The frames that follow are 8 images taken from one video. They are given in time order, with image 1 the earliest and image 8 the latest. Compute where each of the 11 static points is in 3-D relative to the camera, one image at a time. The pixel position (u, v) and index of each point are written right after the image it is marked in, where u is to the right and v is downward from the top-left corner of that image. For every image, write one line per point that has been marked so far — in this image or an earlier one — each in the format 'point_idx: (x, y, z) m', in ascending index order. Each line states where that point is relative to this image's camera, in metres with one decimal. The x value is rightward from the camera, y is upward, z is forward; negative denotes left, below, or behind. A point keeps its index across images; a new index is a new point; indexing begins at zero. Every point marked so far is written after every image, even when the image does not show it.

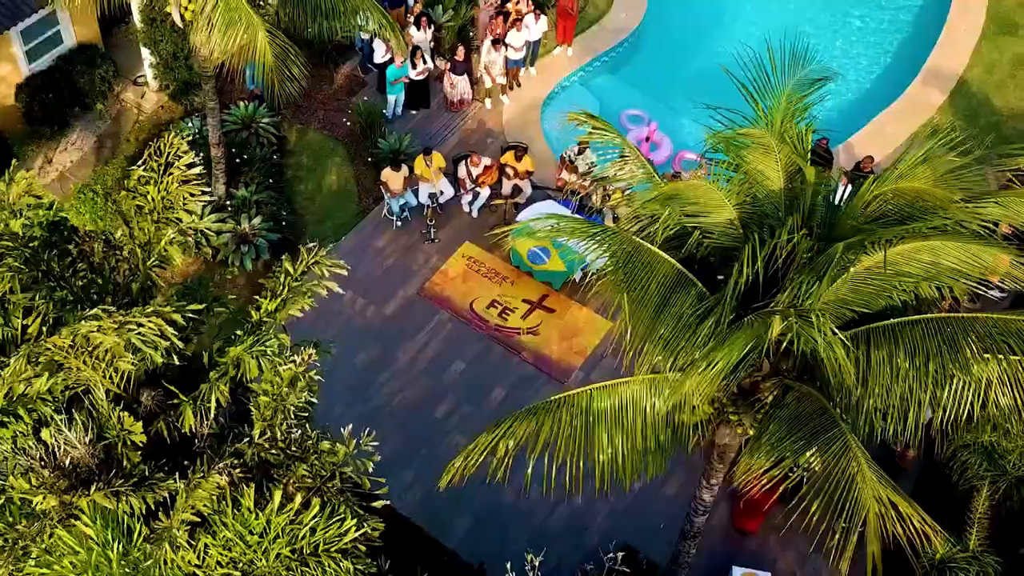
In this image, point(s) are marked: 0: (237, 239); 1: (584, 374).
0: (-3.9, +0.7, +12.7) m
1: (+1.0, -1.2, +12.6) m
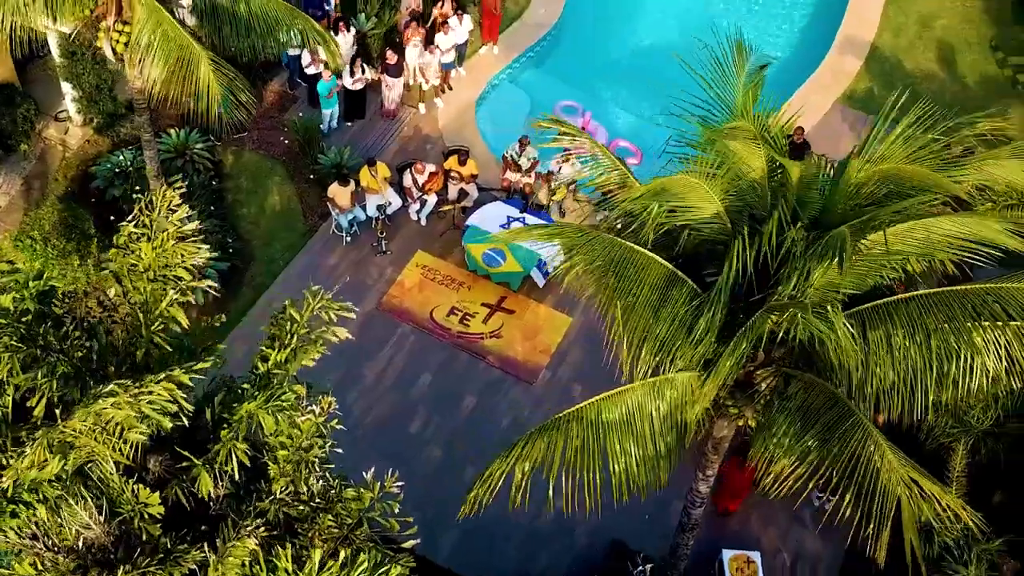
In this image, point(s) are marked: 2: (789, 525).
0: (-4.5, +0.2, +12.3) m
1: (+0.6, -1.2, +12.6) m
2: (+3.5, -3.0, +11.3) m
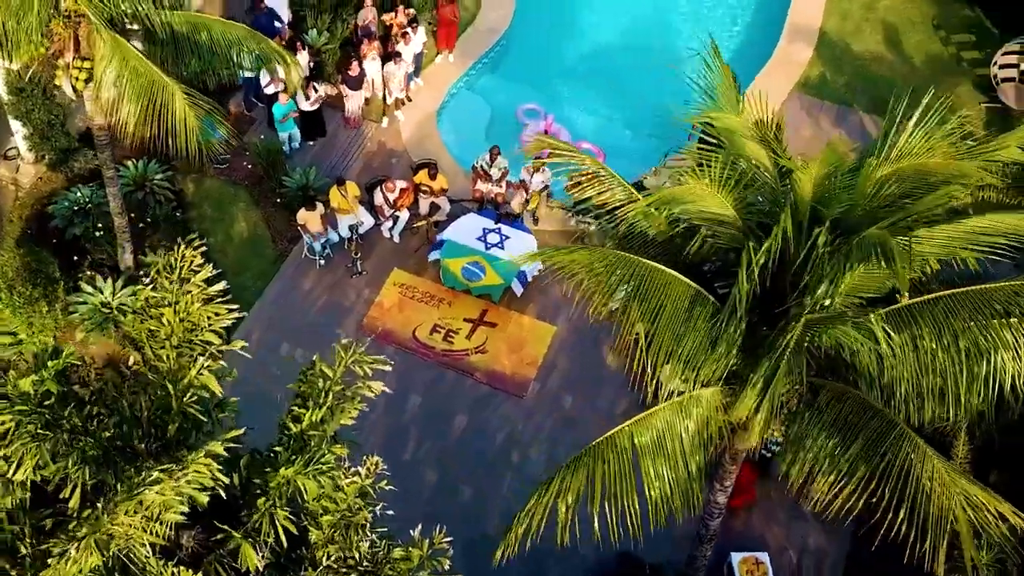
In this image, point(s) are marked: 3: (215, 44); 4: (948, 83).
0: (-4.7, -0.3, +11.8) m
1: (+0.4, -1.4, +12.4) m
2: (+3.5, -2.9, +11.3) m
3: (-3.1, +2.5, +9.1) m
4: (+9.4, +4.4, +19.3) m
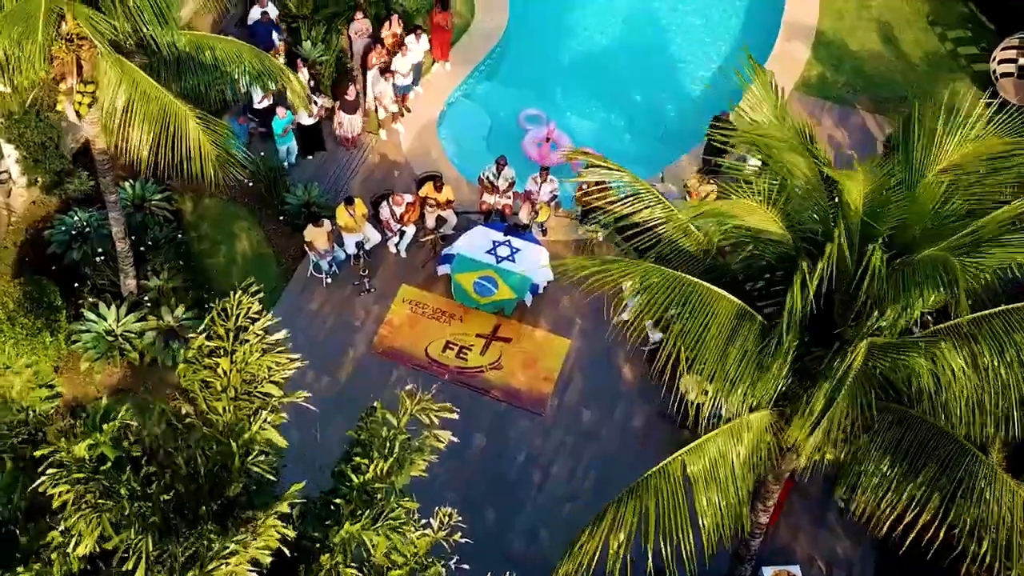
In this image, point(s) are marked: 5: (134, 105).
0: (-4.5, -0.6, +11.5) m
1: (+0.6, -1.5, +12.2) m
2: (+3.8, -3.0, +11.1) m
3: (-2.9, +2.3, +8.8) m
4: (+9.4, +4.5, +19.2) m
5: (-3.3, +1.6, +7.8) m
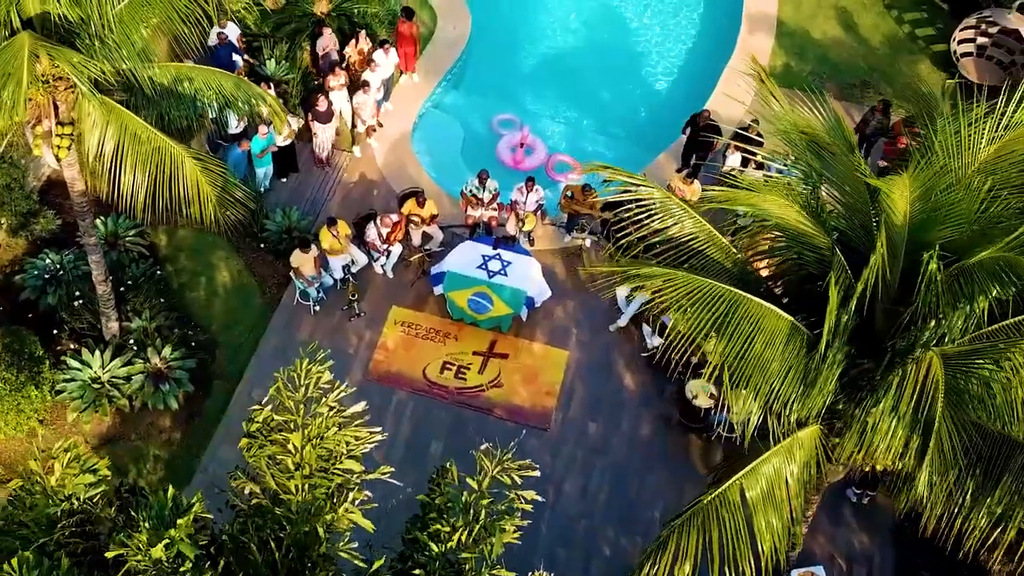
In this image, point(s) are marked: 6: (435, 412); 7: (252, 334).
0: (-4.4, -1.1, +11.0) m
1: (+0.7, -1.7, +11.9) m
2: (+4.0, -3.0, +11.0) m
3: (-2.9, +1.9, +8.4) m
4: (+8.6, +4.9, +19.4) m
5: (-3.2, +1.2, +7.4) m
6: (-1.0, -1.6, +11.7) m
7: (-3.6, -0.6, +12.2) m
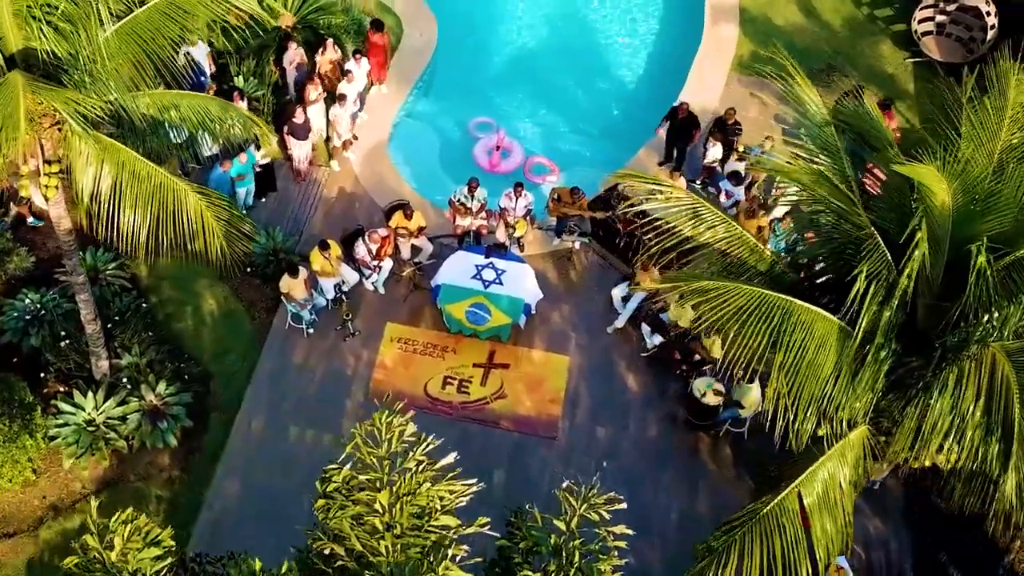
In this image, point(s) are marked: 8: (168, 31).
0: (-4.3, -1.5, +10.6) m
1: (+0.8, -1.8, +11.8) m
2: (+4.2, -2.8, +11.0) m
3: (-2.9, +1.5, +8.0) m
4: (+7.9, +5.4, +19.6) m
5: (-3.1, +0.8, +7.0) m
6: (-0.9, -1.8, +11.5) m
7: (-3.5, -1.0, +11.8) m
8: (-2.9, +2.1, +7.5) m
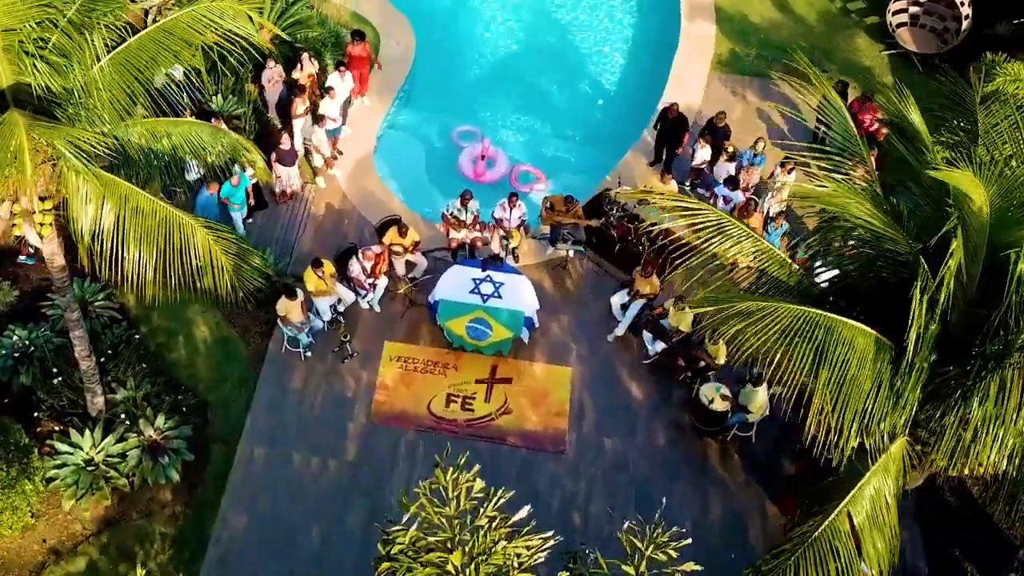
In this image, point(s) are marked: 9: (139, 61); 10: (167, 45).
0: (-4.2, -1.9, +10.3) m
1: (+0.8, -1.9, +11.7) m
2: (+4.3, -2.8, +11.0) m
3: (-2.8, +1.2, +7.8) m
4: (+7.4, +5.5, +19.6) m
5: (-3.0, +0.5, +6.8) m
6: (-0.8, -2.0, +11.3) m
7: (-3.5, -1.3, +11.5) m
8: (-2.8, +1.8, +7.2) m
9: (-3.0, +1.8, +7.1) m
10: (-2.8, +2.0, +7.2) m
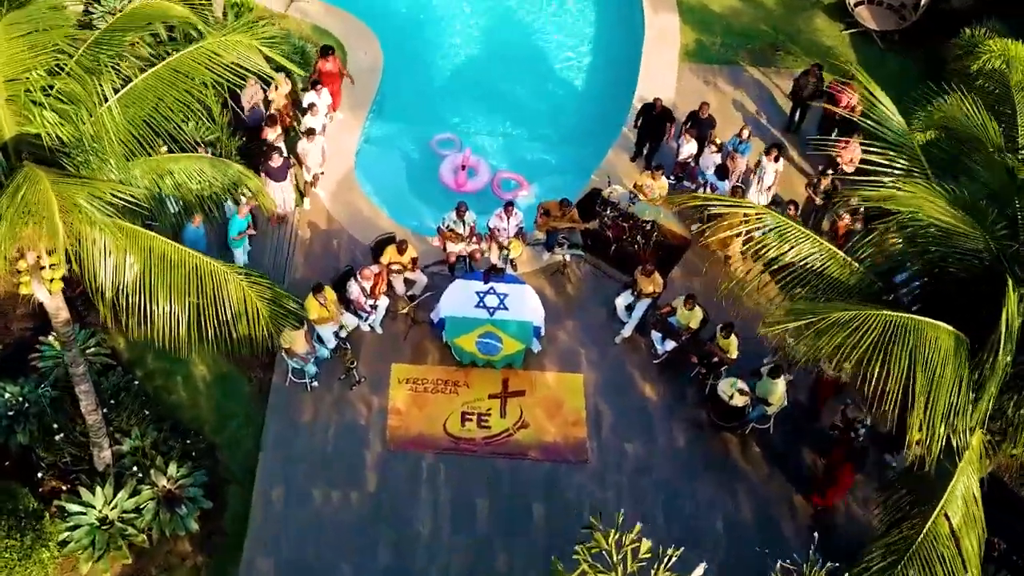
0: (-3.9, -2.4, +9.9) m
1: (+1.1, -2.0, +11.5) m
2: (+4.7, -2.6, +11.0) m
3: (-2.6, +0.9, +7.4) m
4: (+6.6, +6.0, +19.7) m
5: (-2.6, +0.1, +6.4) m
6: (-0.6, -2.2, +11.0) m
7: (-3.3, -1.7, +11.1) m
8: (-2.6, +1.5, +6.8) m
9: (-2.8, +1.4, +6.7) m
10: (-2.6, +1.6, +6.8) m
